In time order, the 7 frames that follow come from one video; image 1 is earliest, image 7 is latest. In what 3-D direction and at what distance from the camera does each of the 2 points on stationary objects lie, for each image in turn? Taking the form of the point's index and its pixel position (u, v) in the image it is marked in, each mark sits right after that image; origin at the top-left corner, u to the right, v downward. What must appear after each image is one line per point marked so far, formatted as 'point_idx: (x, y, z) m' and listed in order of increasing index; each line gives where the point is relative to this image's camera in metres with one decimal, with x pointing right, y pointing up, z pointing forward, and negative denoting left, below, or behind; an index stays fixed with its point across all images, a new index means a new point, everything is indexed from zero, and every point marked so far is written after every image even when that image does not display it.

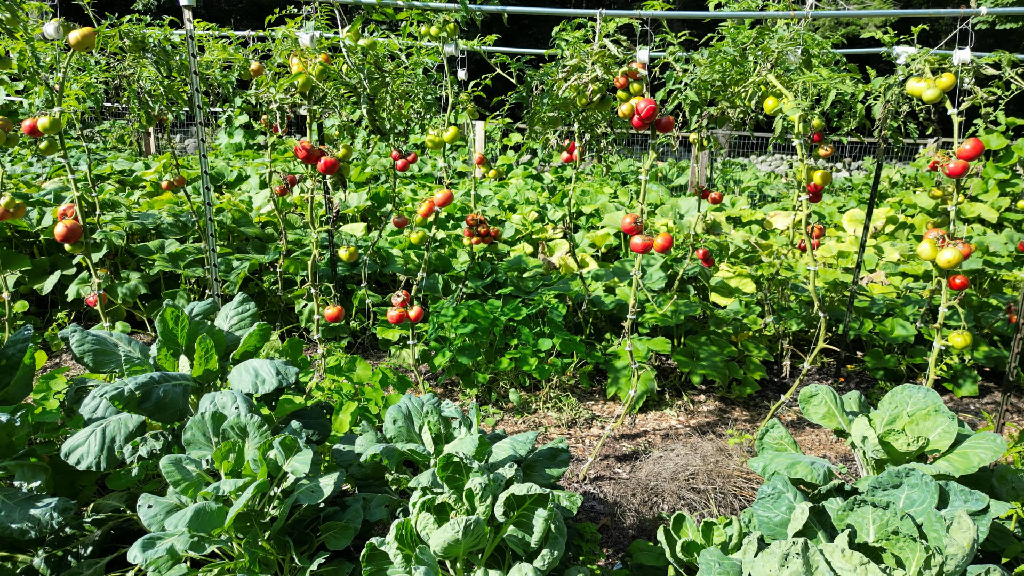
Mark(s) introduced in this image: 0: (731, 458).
0: (+1.0, -0.8, +3.4) m
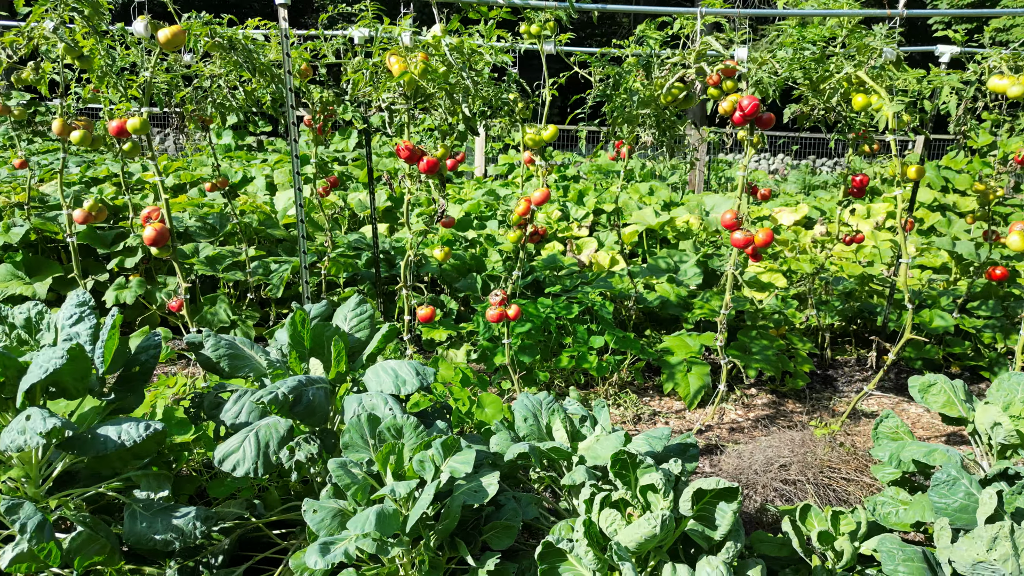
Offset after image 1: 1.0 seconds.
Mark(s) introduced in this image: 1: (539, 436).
0: (+1.4, -0.8, +3.5) m
1: (+0.1, -0.5, +2.5) m
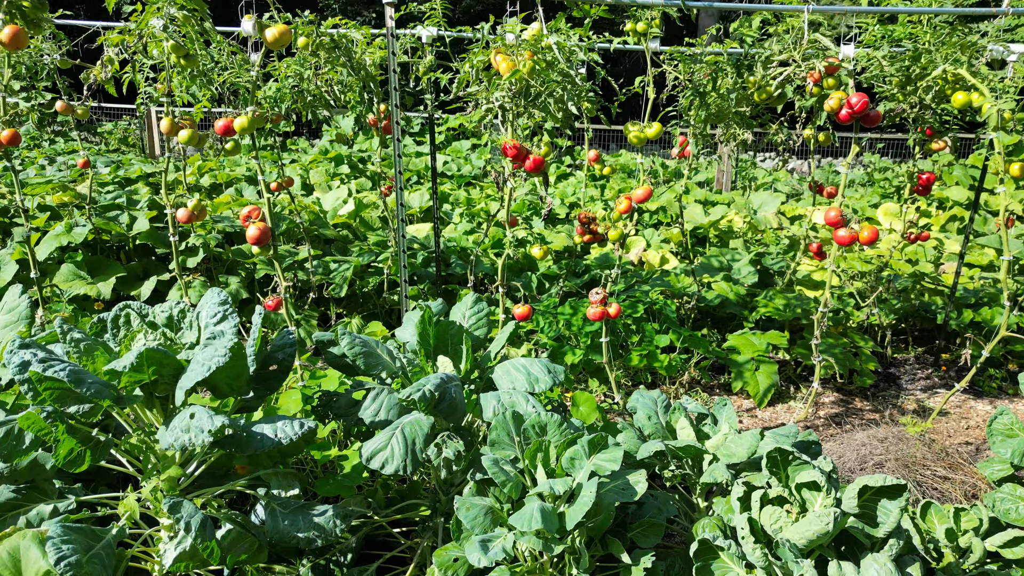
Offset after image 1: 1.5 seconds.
0: (+1.8, -0.7, +3.5) m
1: (+0.5, -0.5, +2.5) m
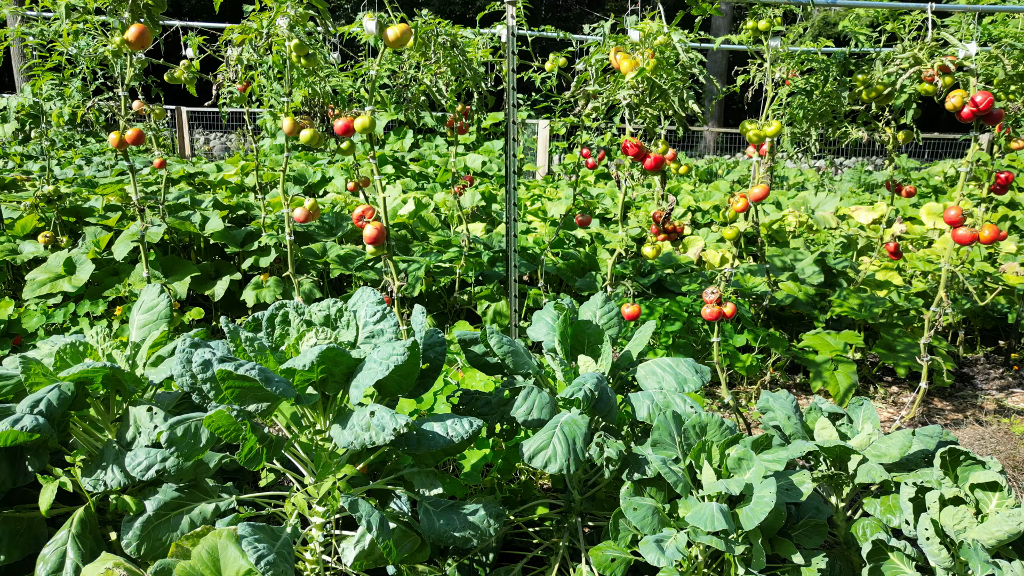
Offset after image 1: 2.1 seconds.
0: (+2.3, -0.7, +3.5) m
1: (+1.0, -0.5, +2.5) m
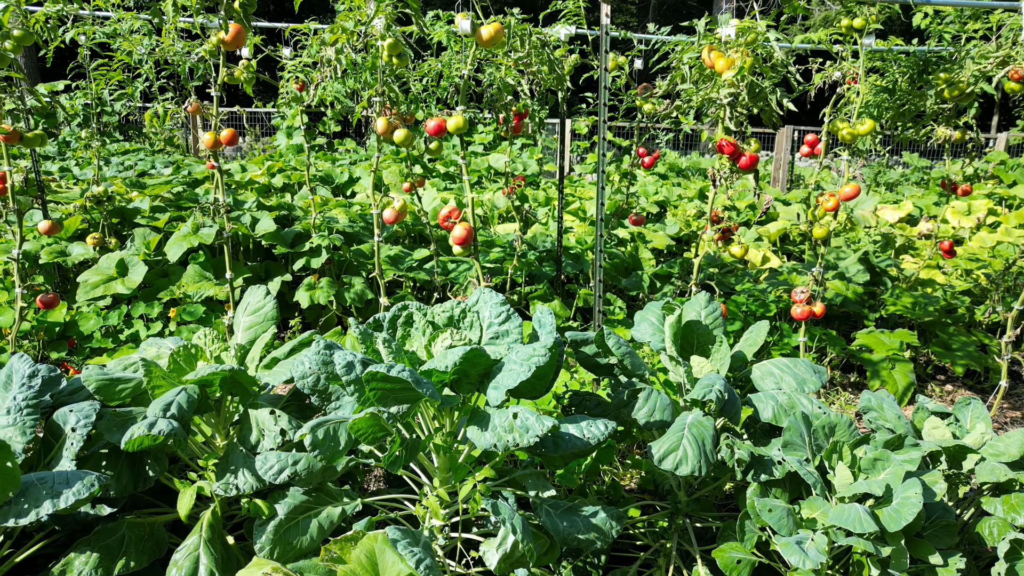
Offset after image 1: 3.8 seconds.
0: (+2.6, -0.7, +3.5) m
1: (+1.3, -0.5, +2.5) m
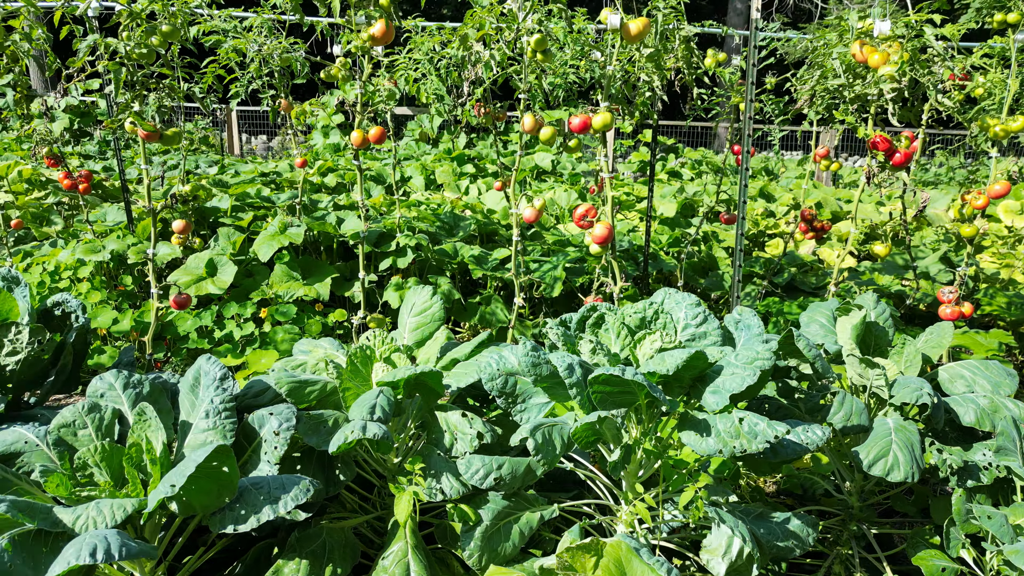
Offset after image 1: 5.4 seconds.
0: (+3.2, -0.7, +3.4) m
1: (+1.9, -0.5, +2.4) m
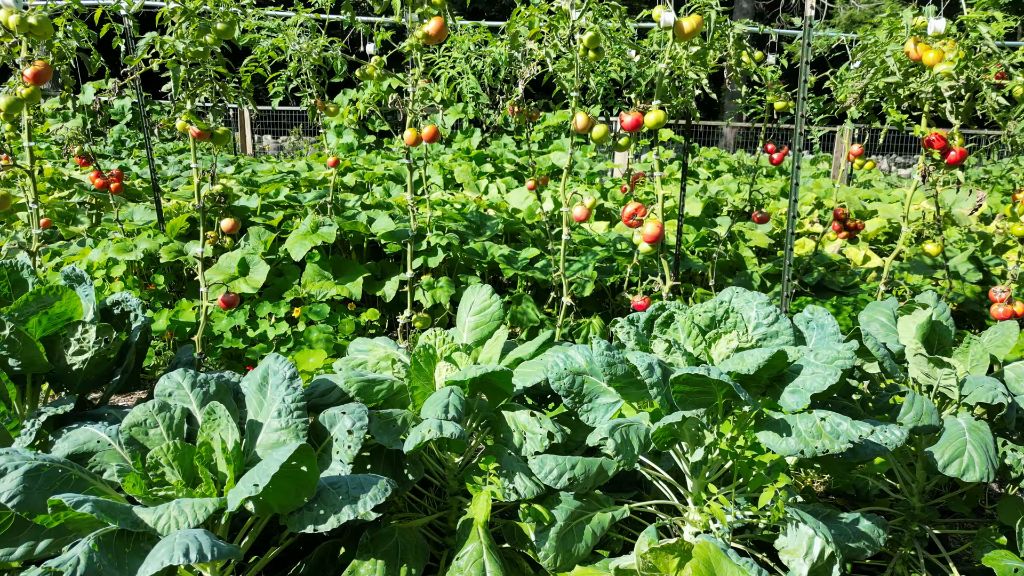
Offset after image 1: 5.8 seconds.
0: (+3.4, -0.7, +3.4) m
1: (+2.1, -0.5, +2.4) m
